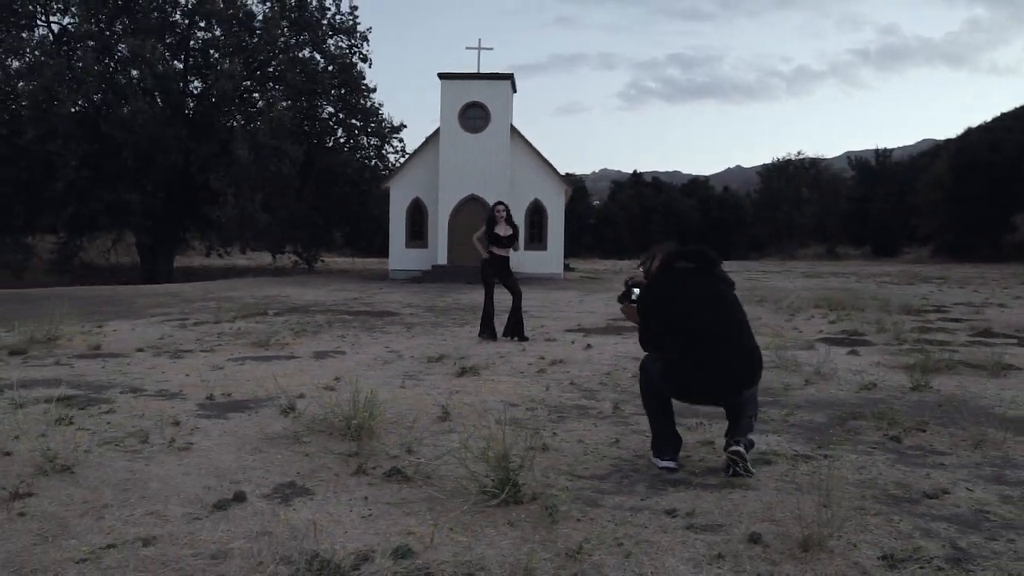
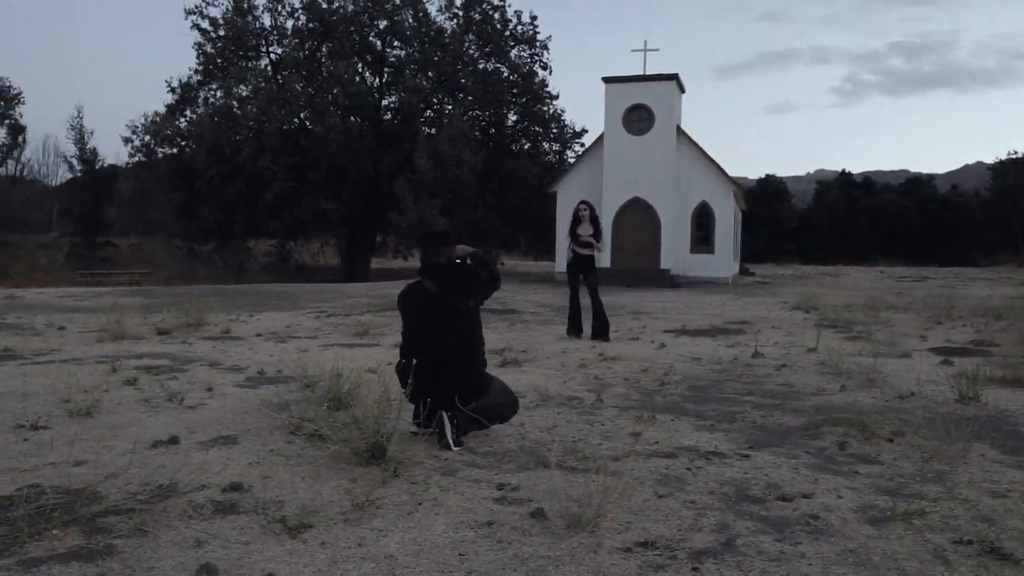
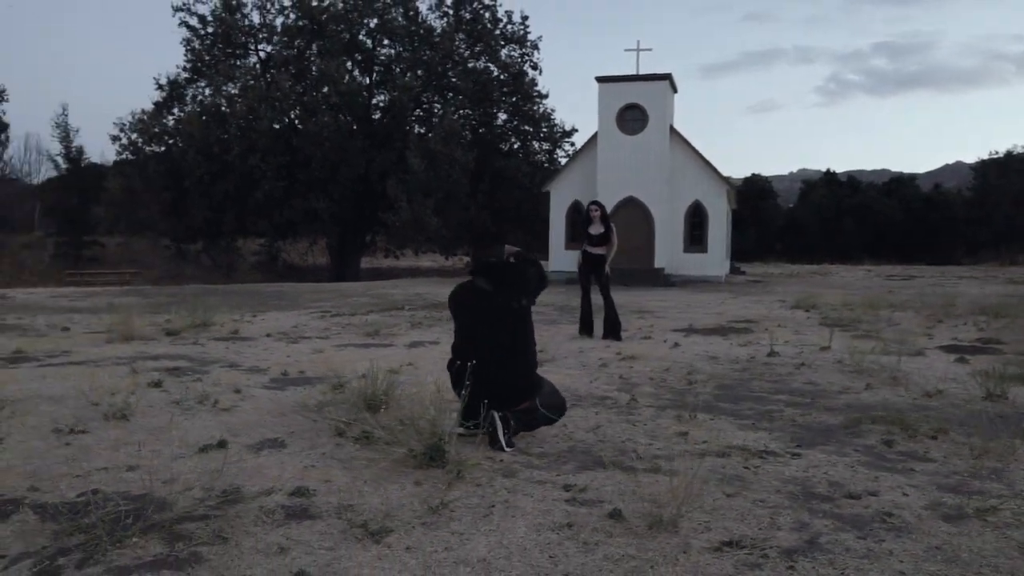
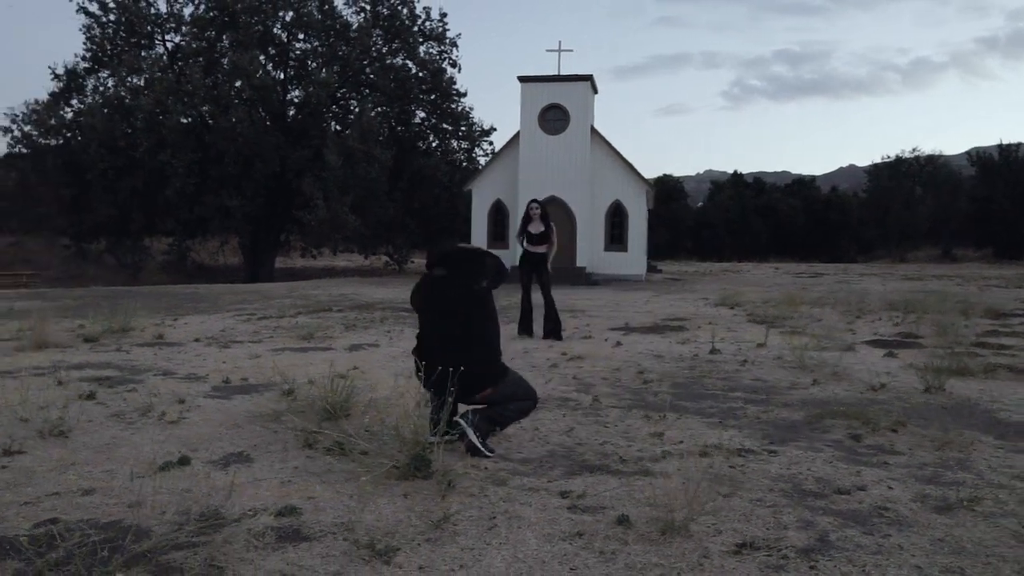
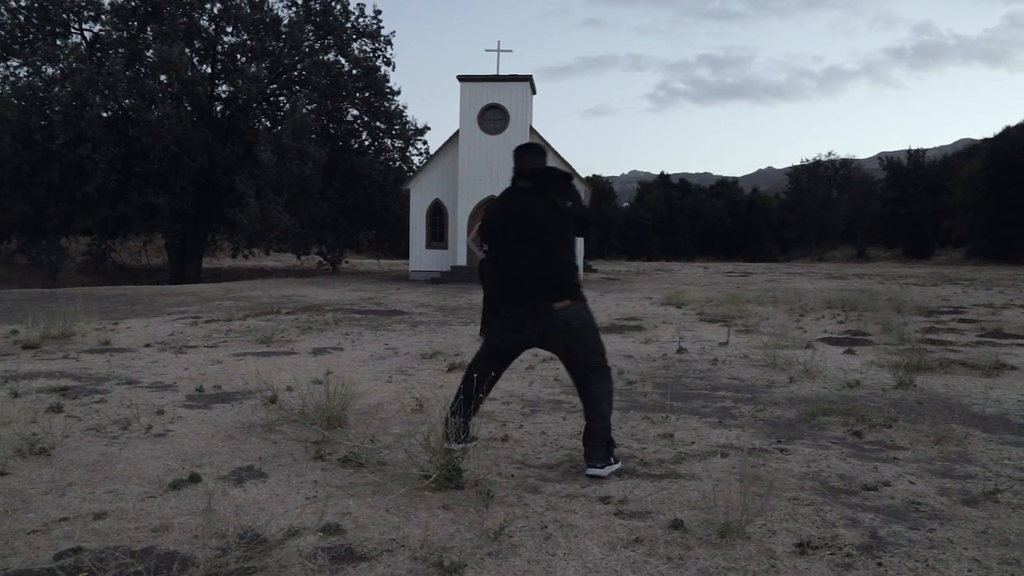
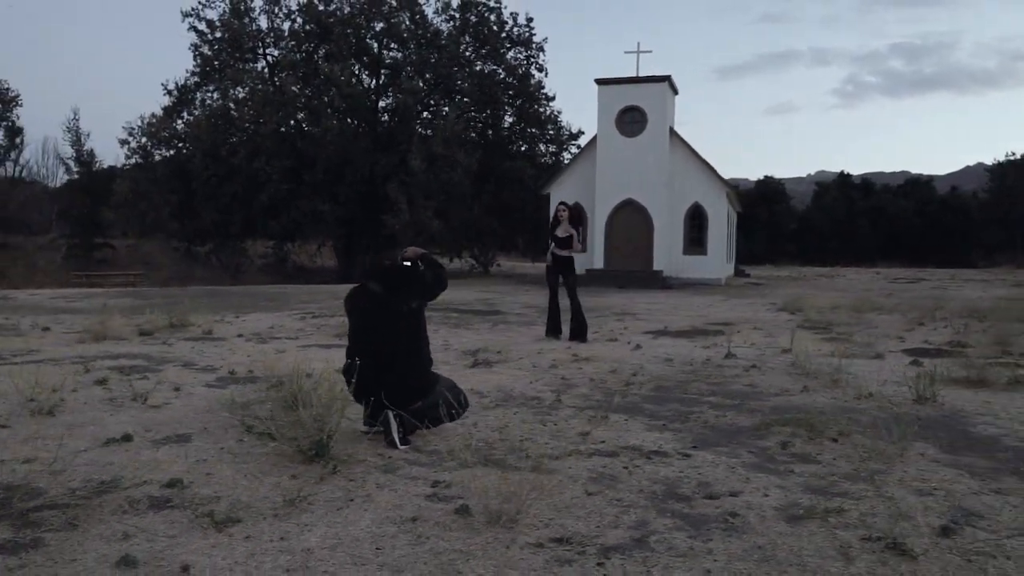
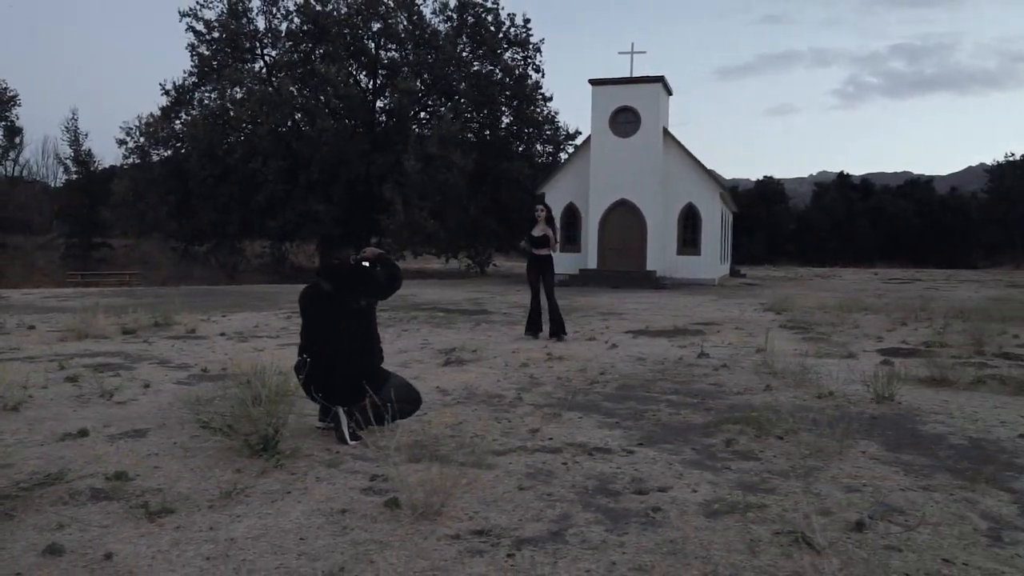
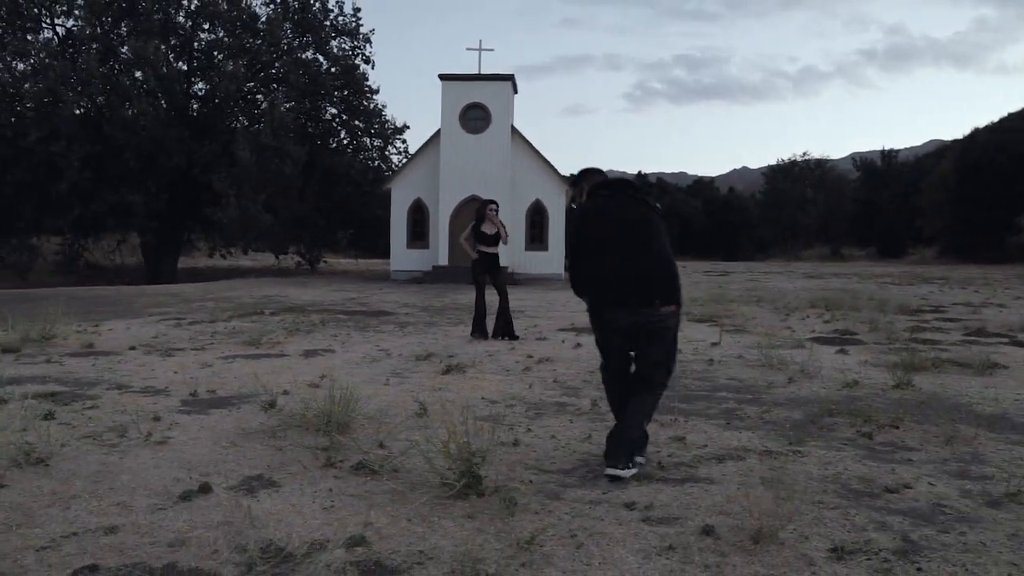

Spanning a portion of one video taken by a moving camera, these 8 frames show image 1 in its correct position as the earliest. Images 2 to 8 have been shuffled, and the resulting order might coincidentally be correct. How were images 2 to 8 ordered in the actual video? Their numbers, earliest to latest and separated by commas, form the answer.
8, 5, 4, 3, 2, 6, 7
